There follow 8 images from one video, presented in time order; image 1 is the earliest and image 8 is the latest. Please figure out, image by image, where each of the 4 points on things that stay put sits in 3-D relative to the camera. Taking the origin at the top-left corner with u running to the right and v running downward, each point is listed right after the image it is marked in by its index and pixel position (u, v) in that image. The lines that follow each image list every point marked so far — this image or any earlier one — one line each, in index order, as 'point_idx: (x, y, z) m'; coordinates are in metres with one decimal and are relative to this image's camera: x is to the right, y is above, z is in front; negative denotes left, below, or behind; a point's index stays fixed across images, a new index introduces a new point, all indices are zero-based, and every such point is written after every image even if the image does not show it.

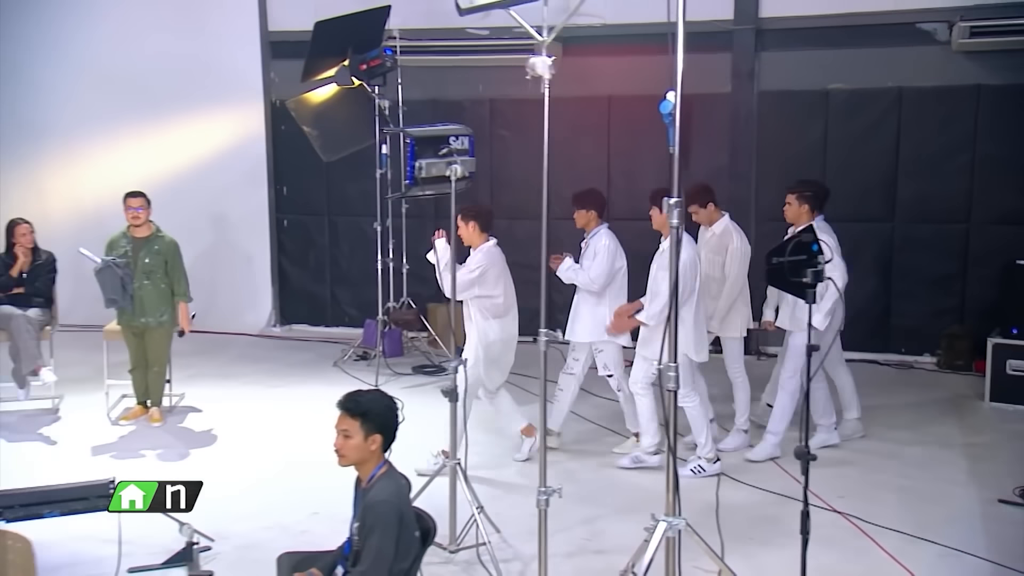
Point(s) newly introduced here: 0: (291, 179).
0: (-1.9, +0.9, +6.5) m
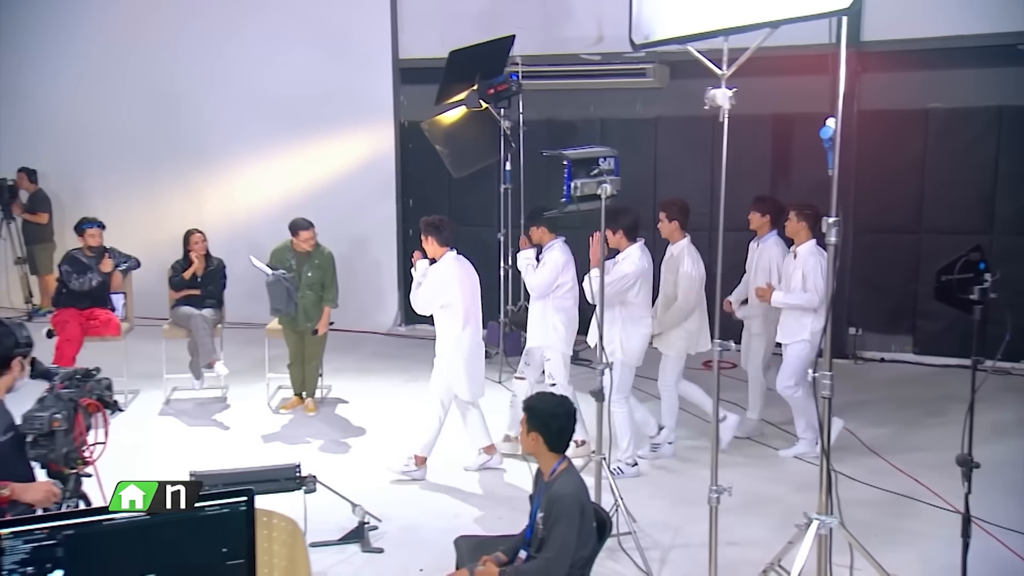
0: (-0.9, +0.9, +7.1) m
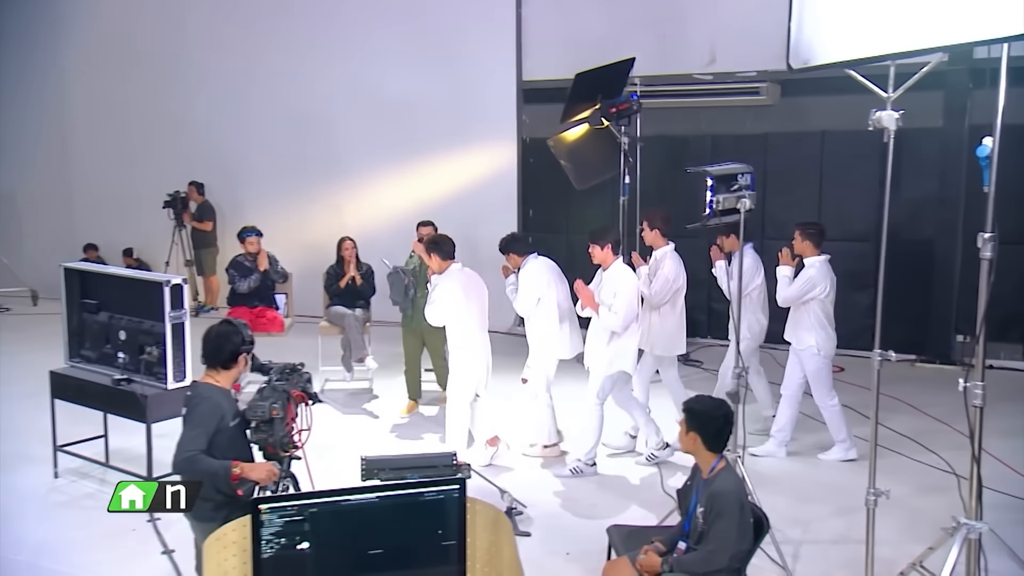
0: (+0.2, +0.8, +7.6) m
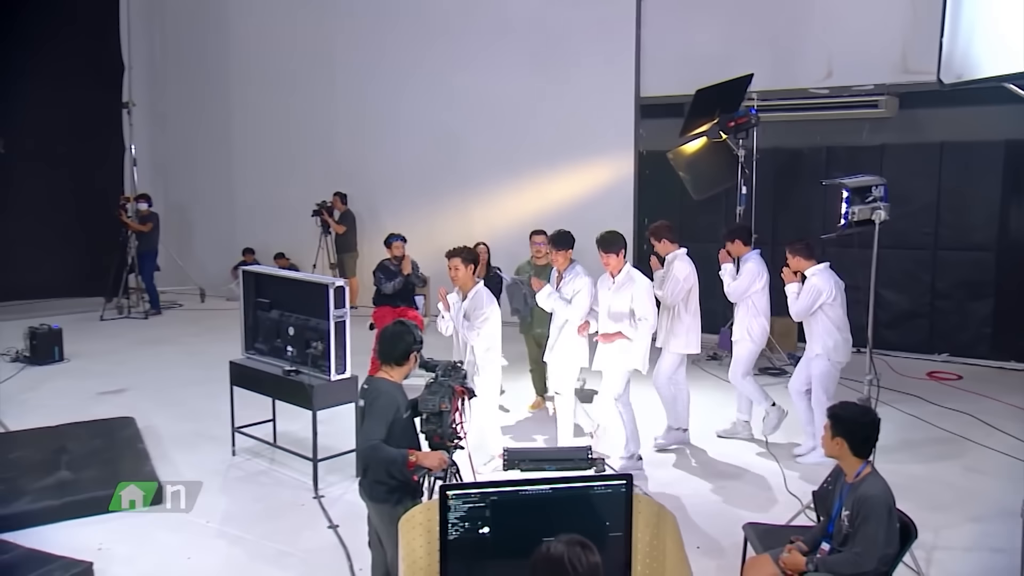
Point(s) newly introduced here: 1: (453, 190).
0: (+1.4, +0.8, +7.9) m
1: (-0.6, +1.1, +8.5) m
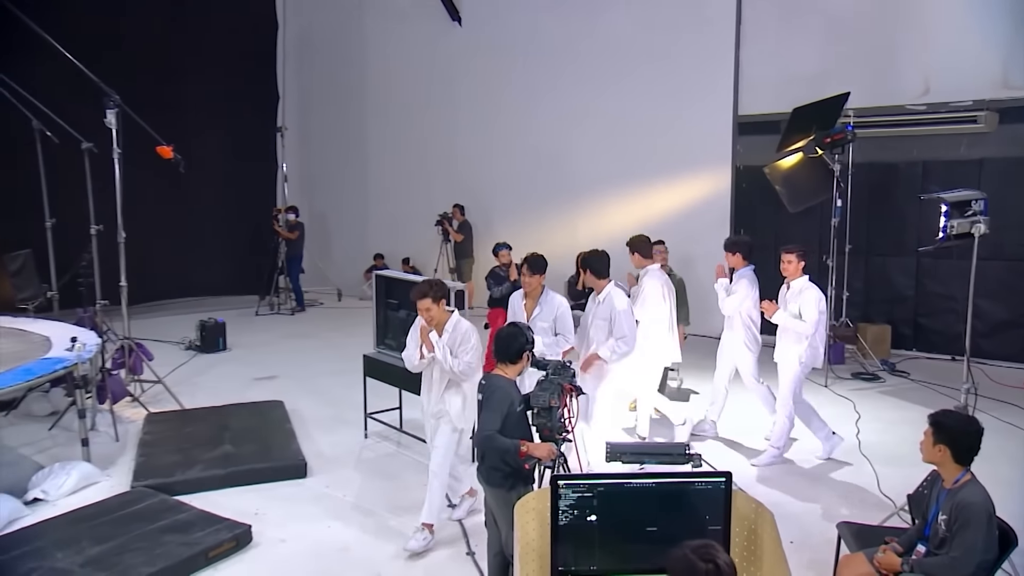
0: (+2.5, +0.7, +8.3) m
1: (+0.5, +1.0, +9.0) m
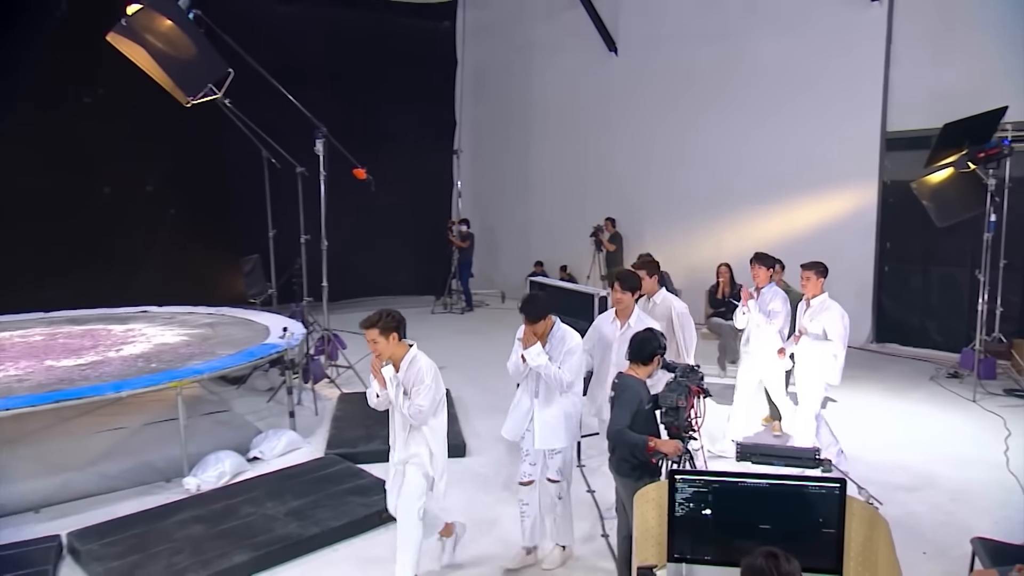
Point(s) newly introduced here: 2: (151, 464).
0: (+4.1, +0.5, +8.4) m
1: (+2.3, +0.9, +9.5) m
2: (-2.6, -1.3, +5.6) m
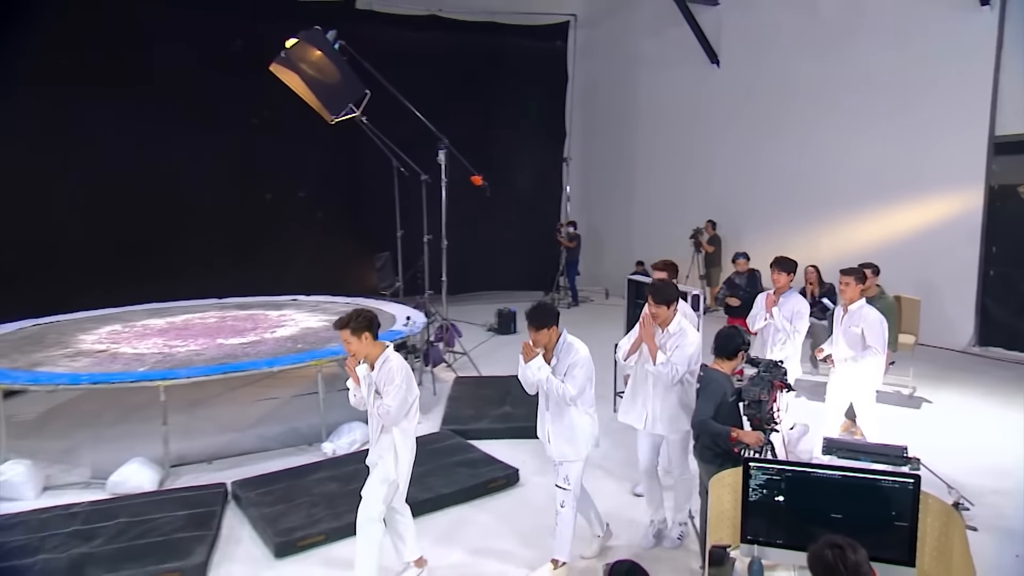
0: (+5.3, +0.5, +8.3) m
1: (+3.7, +0.9, +9.7) m
2: (-1.8, -1.2, +6.7) m
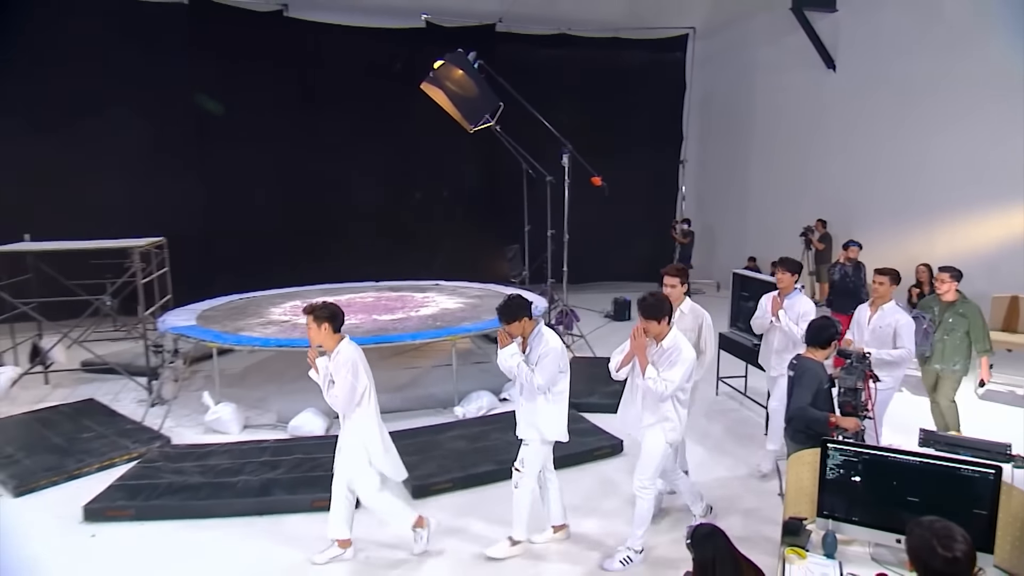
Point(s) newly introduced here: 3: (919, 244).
0: (+6.6, +0.4, +8.2) m
1: (+5.2, +1.0, +9.8) m
2: (-0.8, -1.1, +7.9) m
3: (+5.2, +0.6, +9.9) m
